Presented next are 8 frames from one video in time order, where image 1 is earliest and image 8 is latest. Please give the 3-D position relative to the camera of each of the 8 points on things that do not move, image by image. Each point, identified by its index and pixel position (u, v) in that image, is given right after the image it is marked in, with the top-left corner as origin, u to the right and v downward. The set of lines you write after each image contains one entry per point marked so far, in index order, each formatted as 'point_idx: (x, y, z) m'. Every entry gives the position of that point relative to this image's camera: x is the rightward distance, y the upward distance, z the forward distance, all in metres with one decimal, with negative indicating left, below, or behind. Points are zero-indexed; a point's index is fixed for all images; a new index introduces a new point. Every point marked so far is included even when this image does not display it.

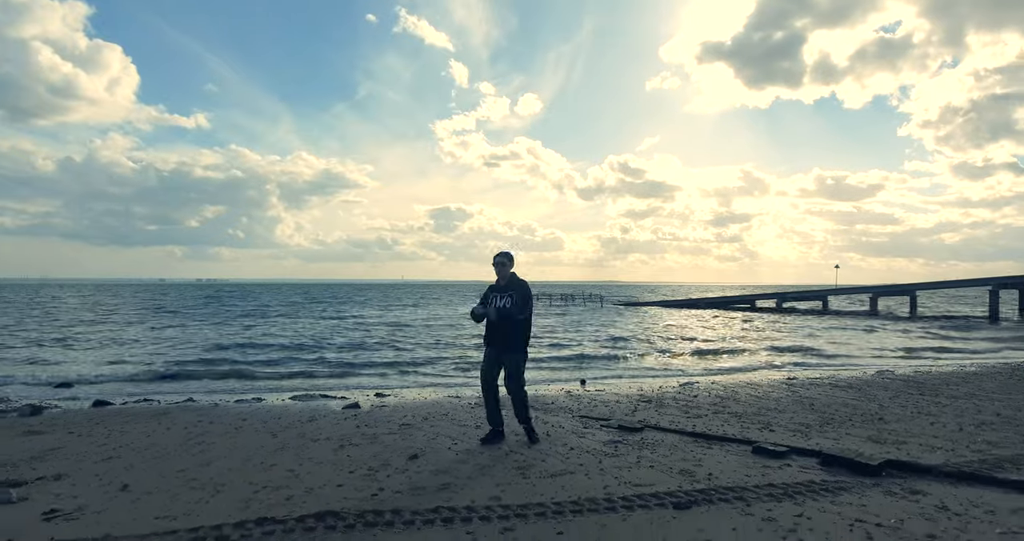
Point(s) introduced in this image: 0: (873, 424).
0: (+4.5, -1.9, +7.6) m
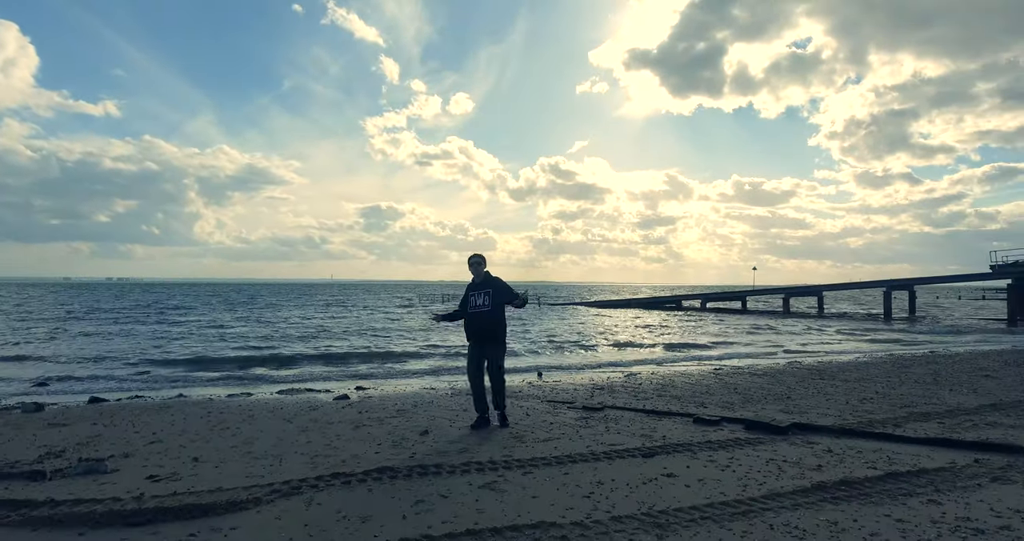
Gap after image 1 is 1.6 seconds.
0: (+4.2, -2.0, +9.4) m
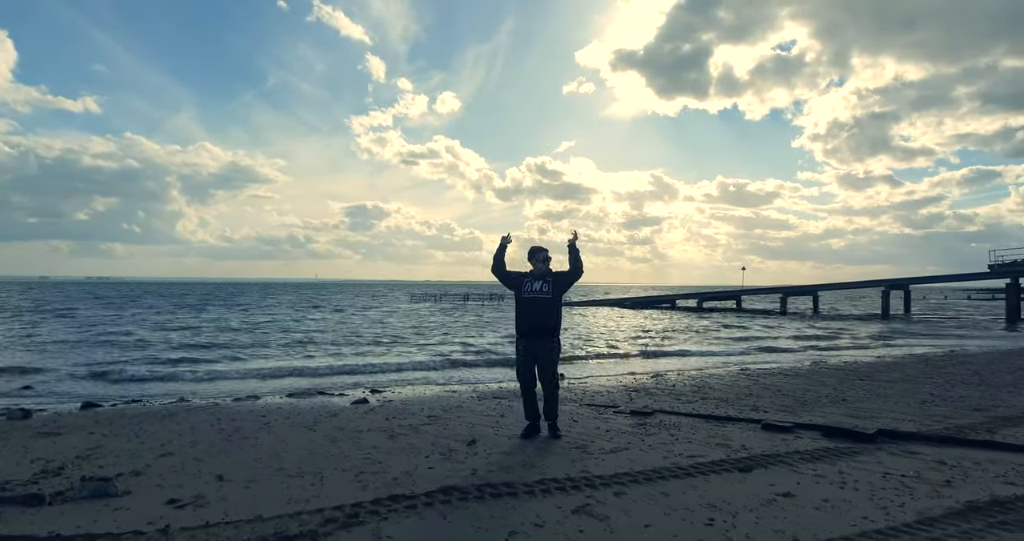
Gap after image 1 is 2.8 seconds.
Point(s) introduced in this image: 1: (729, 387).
0: (+4.8, -1.9, +8.8) m
1: (+4.0, -2.2, +11.2) m
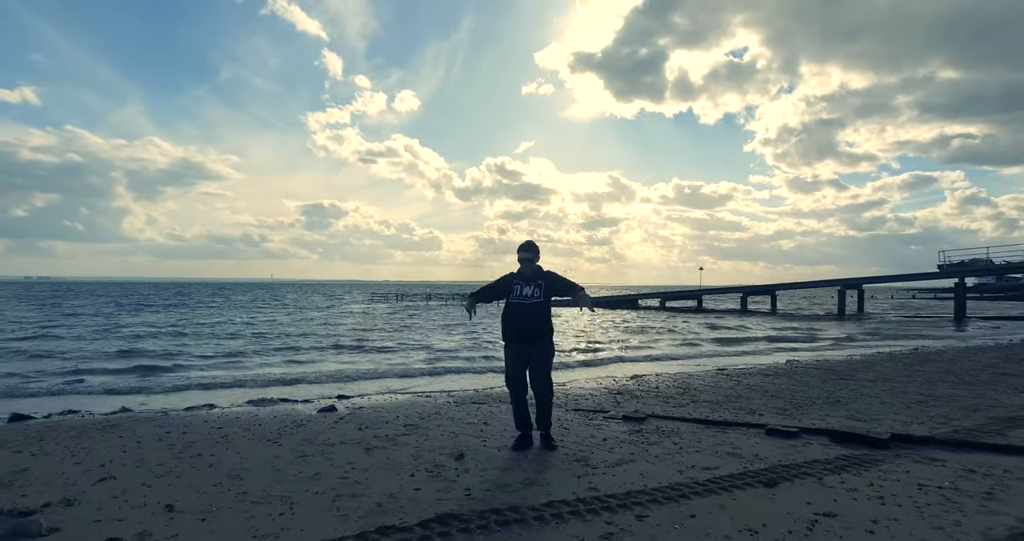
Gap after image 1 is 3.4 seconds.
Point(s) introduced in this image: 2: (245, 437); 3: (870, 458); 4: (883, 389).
0: (+4.5, -1.9, +8.5) m
1: (+3.6, -2.1, +10.8) m
2: (-3.1, -1.9, +7.0) m
3: (+3.2, -1.7, +5.4) m
4: (+6.2, -2.0, +10.1) m
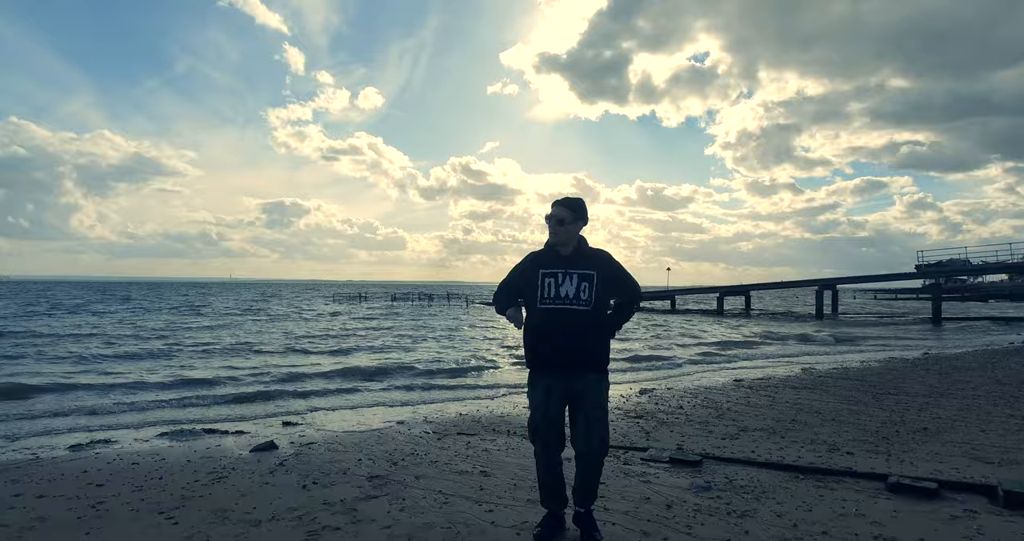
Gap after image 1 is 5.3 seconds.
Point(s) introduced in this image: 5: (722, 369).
0: (+4.6, -1.8, +6.6) m
1: (+3.5, -2.0, +8.9) m
2: (-3.0, -1.8, +4.7) m
3: (+3.4, -1.6, +3.5) m
4: (+6.1, -1.9, +8.3) m
5: (+5.1, -2.4, +14.6) m
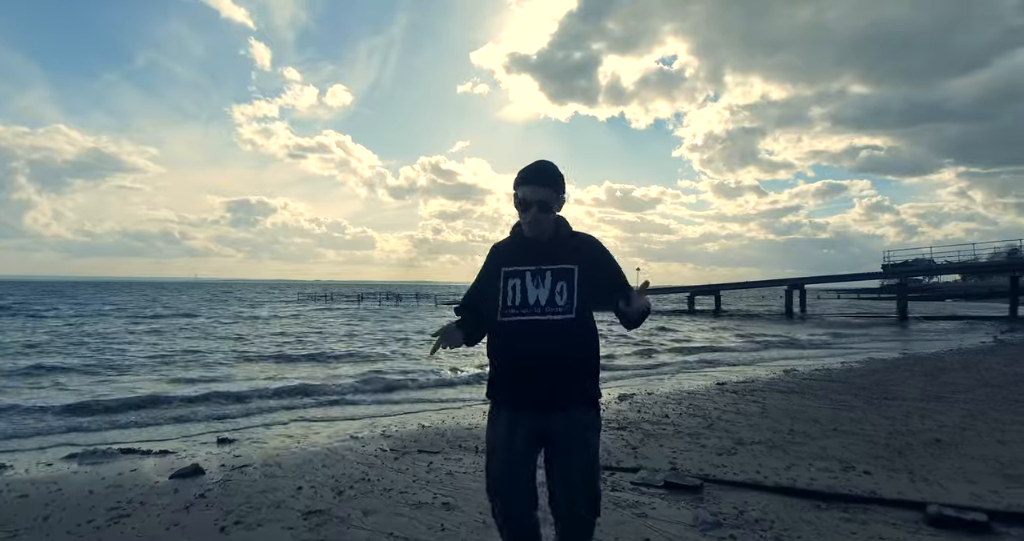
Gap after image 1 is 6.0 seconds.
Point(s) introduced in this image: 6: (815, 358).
0: (+4.3, -1.8, +6.0) m
1: (+3.1, -2.0, +8.1) m
2: (-3.2, -1.8, +3.6) m
3: (+3.3, -1.5, +2.8) m
4: (+5.7, -1.9, +7.7) m
5: (+4.4, -2.3, +13.9) m
6: (+8.6, -2.4, +17.0) m
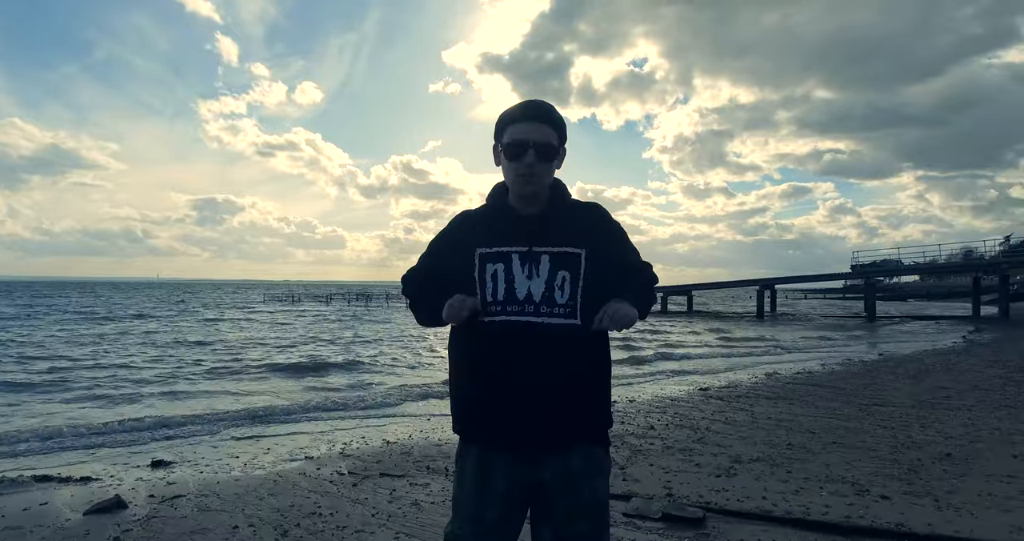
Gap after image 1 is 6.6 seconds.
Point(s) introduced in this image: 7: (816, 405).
0: (+4.0, -1.8, +5.5) m
1: (+2.7, -2.0, +7.6) m
2: (-3.3, -1.7, +2.8) m
3: (+3.2, -1.5, +2.2) m
4: (+5.4, -1.9, +7.2) m
5: (+3.8, -2.3, +13.4) m
6: (+7.8, -2.4, +16.7) m
7: (+4.6, -2.0, +9.1) m
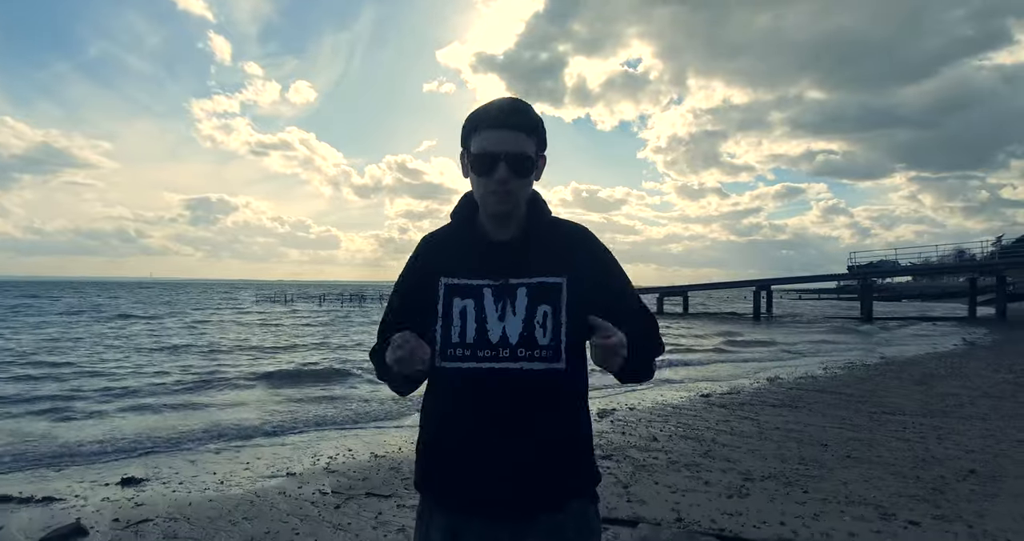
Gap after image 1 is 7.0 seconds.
0: (+4.0, -1.8, +5.1) m
1: (+2.7, -2.0, +7.2) m
2: (-3.3, -1.8, +2.4) m
3: (+3.2, -1.6, +1.9) m
4: (+5.4, -1.9, +6.9) m
5: (+3.7, -2.4, +13.1) m
6: (+7.7, -2.5, +16.4) m
7: (+4.6, -2.1, +8.8) m
